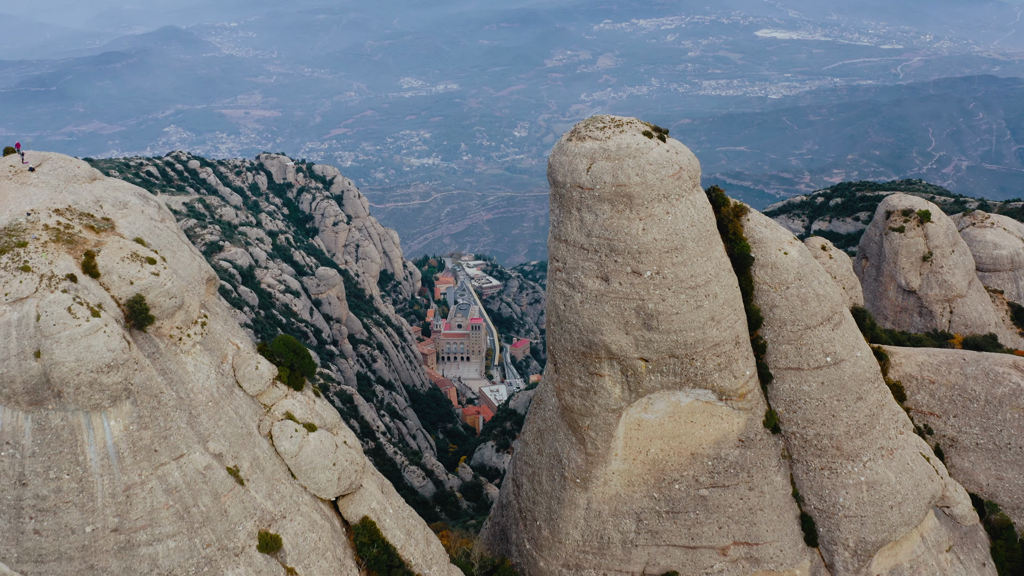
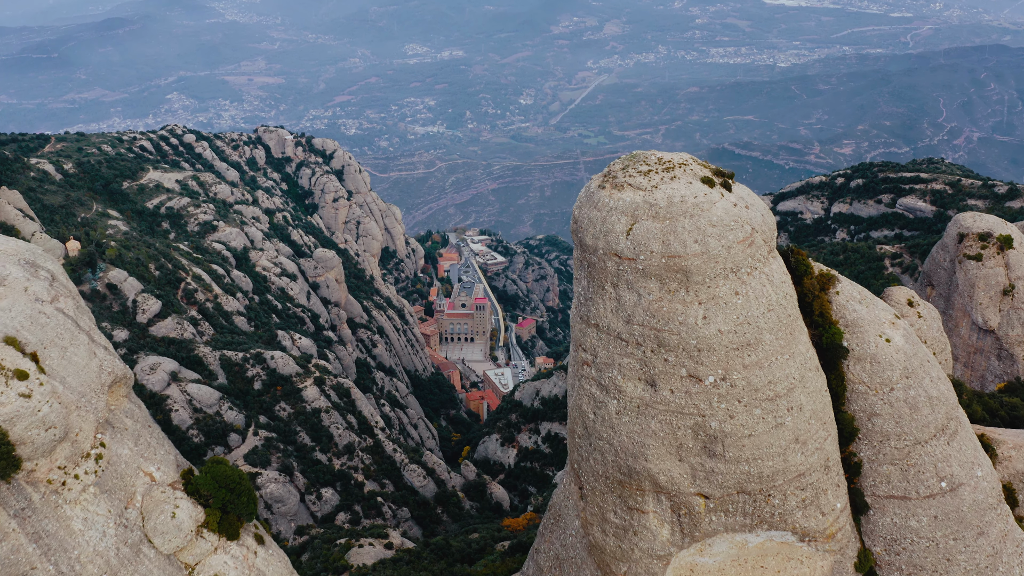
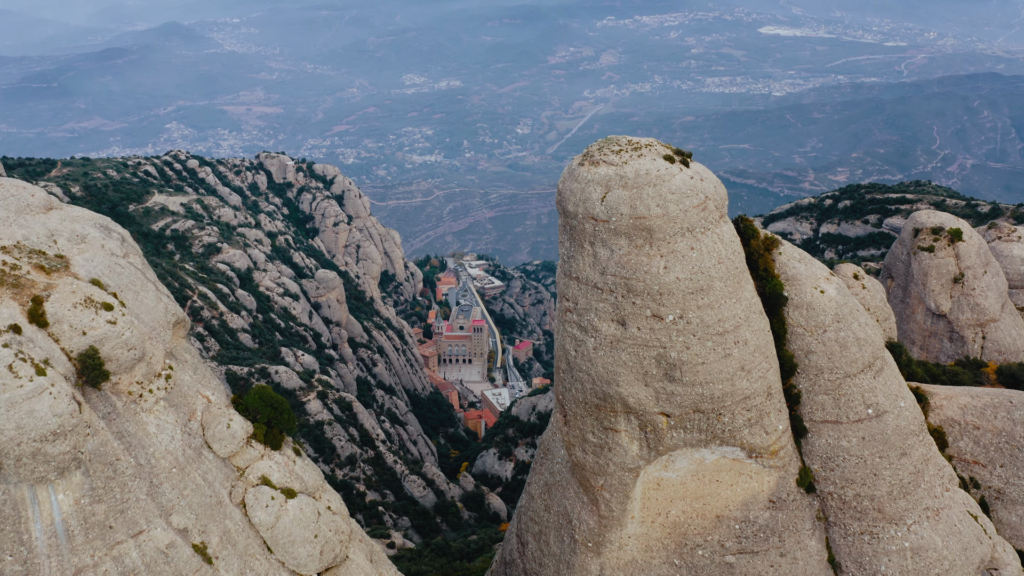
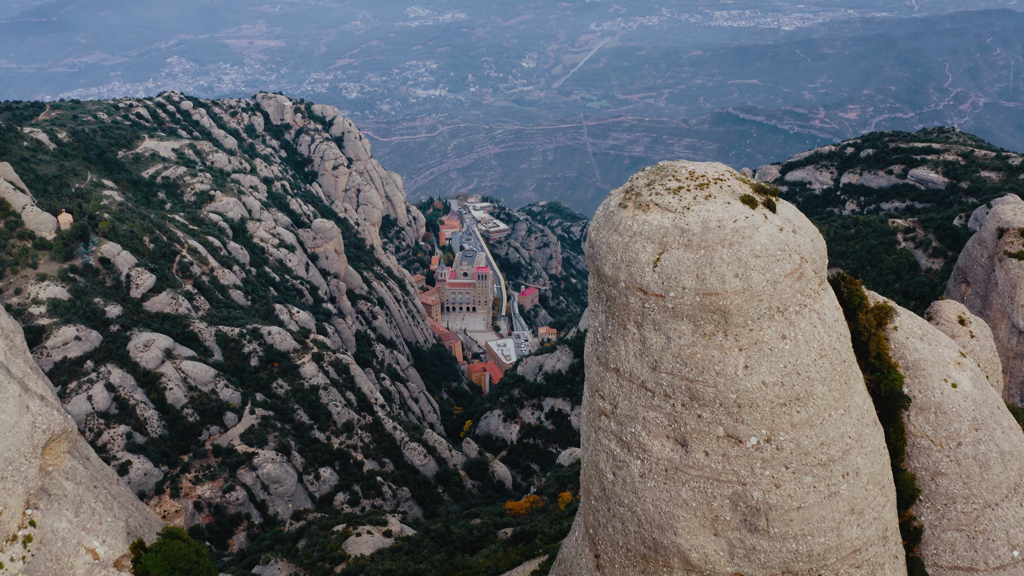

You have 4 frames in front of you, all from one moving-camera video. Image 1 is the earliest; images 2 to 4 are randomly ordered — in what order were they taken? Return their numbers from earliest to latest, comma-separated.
3, 2, 4
